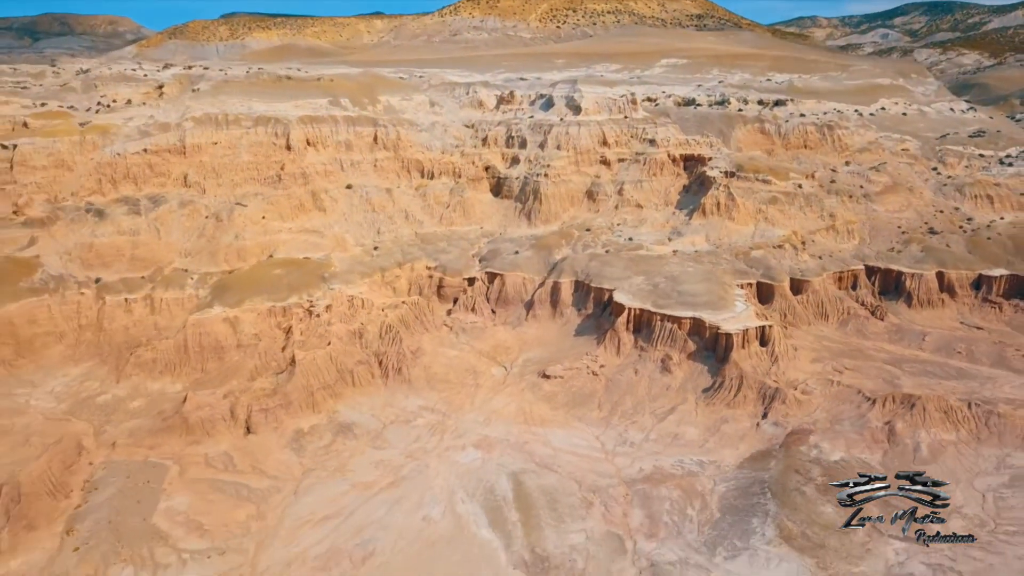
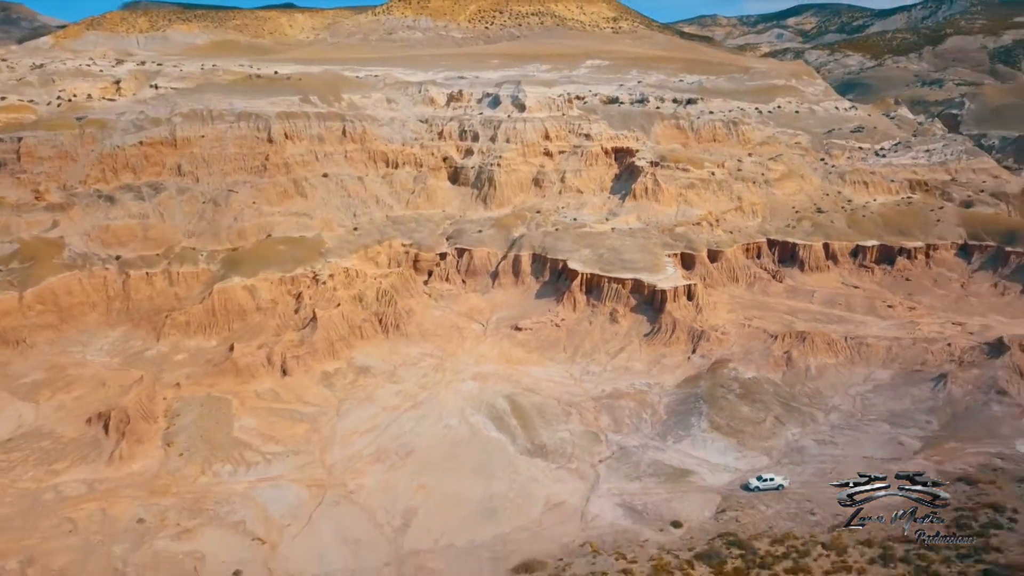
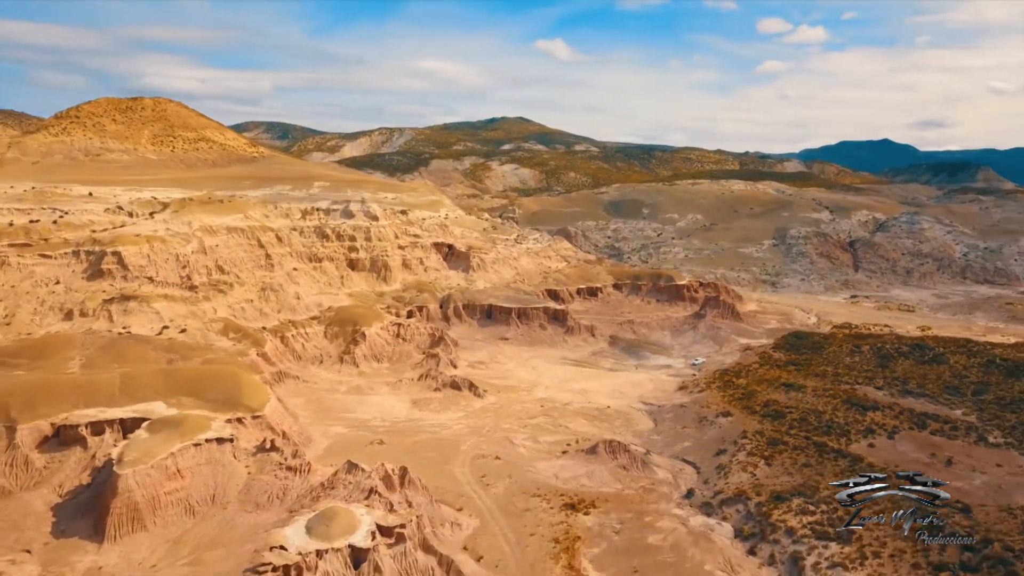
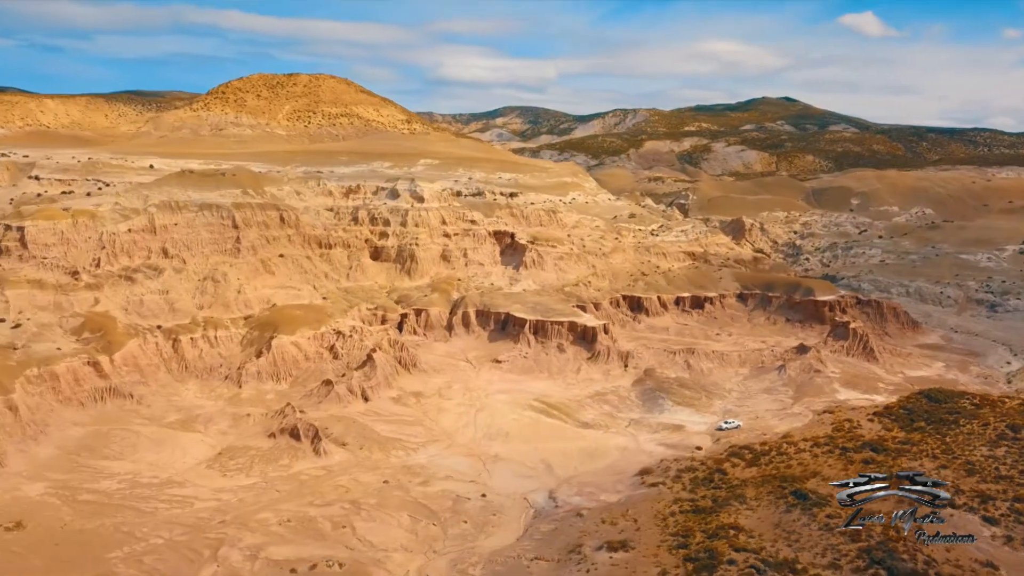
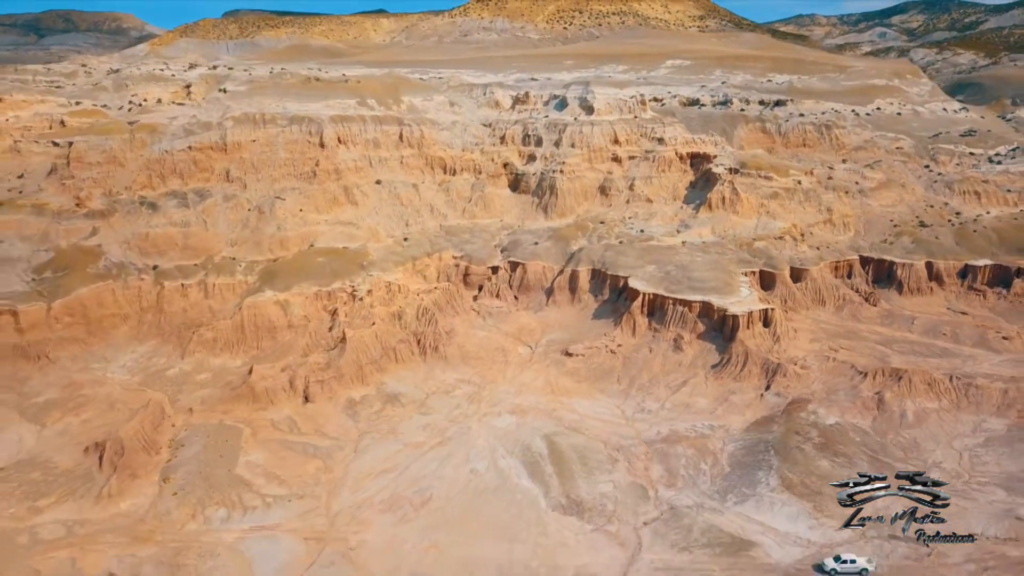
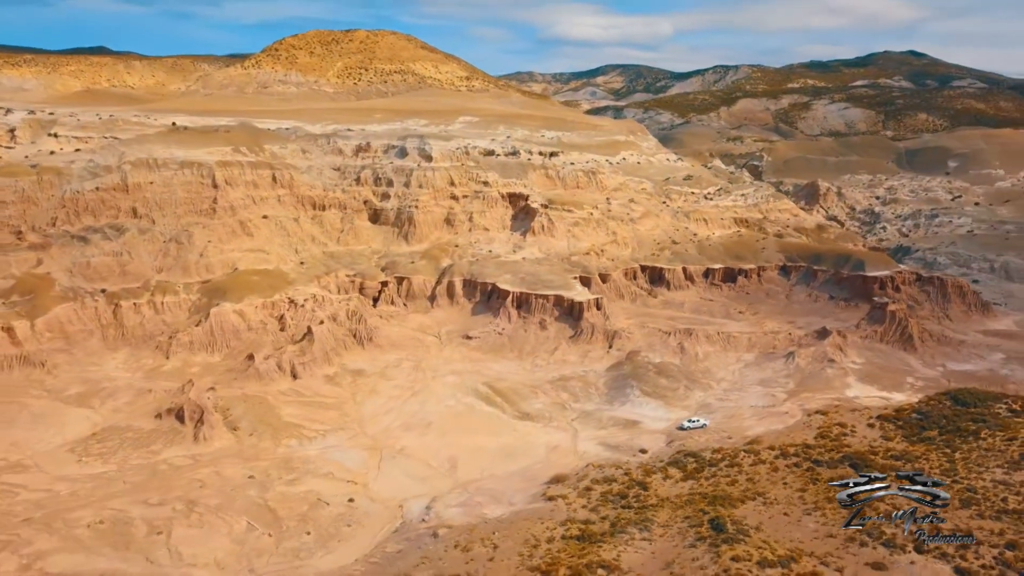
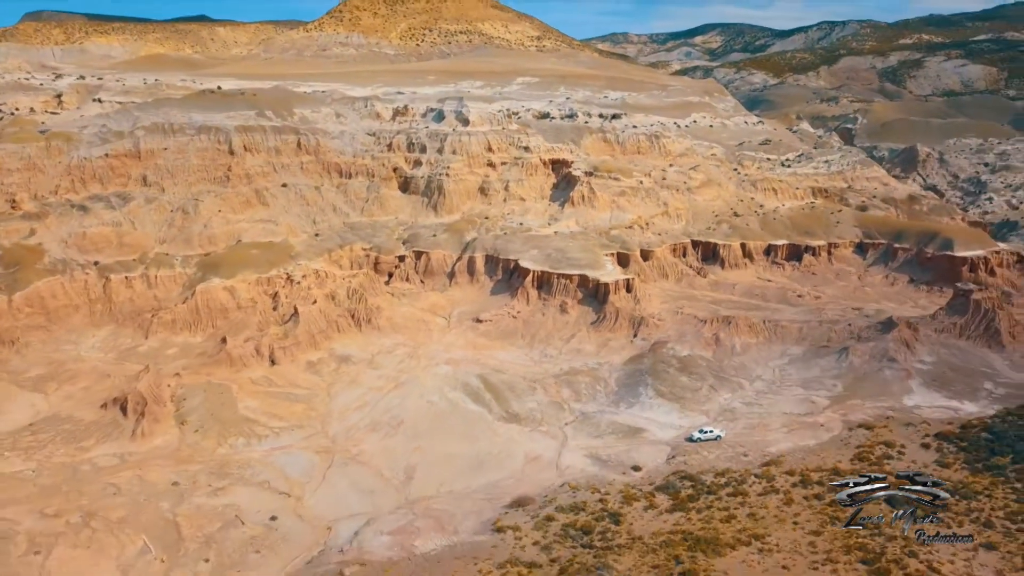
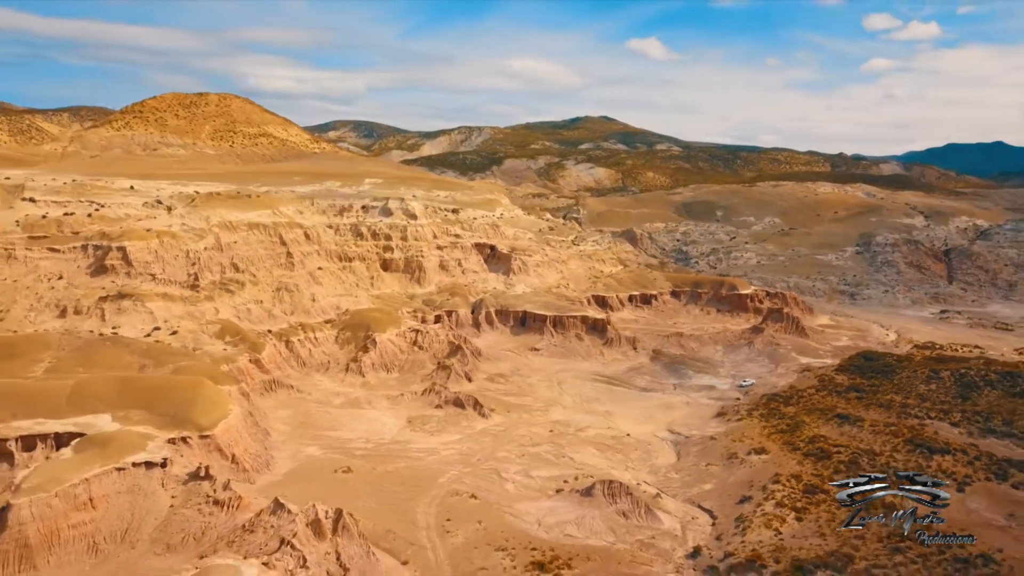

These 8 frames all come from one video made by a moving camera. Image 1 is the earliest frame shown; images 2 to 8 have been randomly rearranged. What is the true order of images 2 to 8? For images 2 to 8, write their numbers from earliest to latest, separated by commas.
5, 2, 7, 6, 4, 8, 3
